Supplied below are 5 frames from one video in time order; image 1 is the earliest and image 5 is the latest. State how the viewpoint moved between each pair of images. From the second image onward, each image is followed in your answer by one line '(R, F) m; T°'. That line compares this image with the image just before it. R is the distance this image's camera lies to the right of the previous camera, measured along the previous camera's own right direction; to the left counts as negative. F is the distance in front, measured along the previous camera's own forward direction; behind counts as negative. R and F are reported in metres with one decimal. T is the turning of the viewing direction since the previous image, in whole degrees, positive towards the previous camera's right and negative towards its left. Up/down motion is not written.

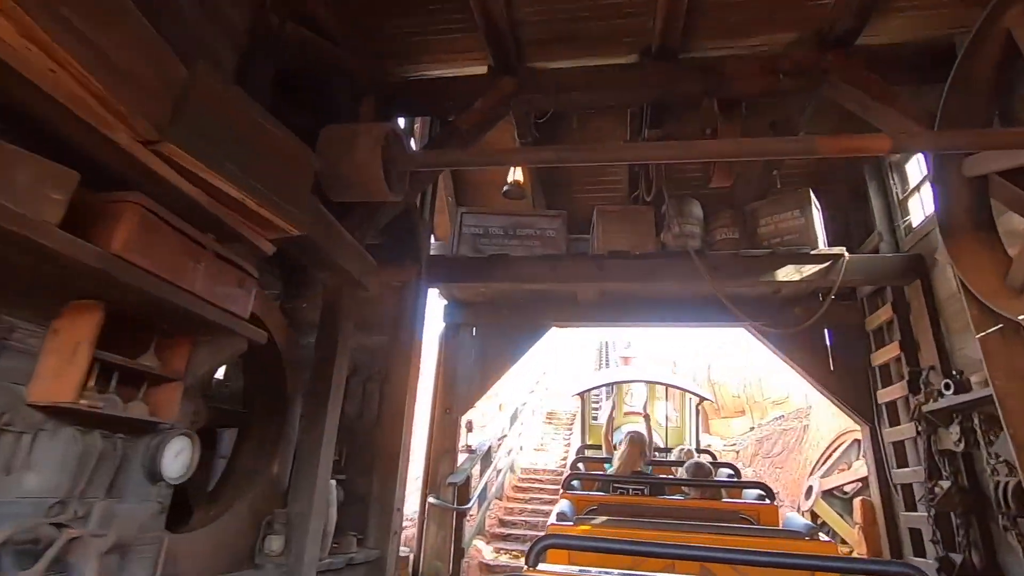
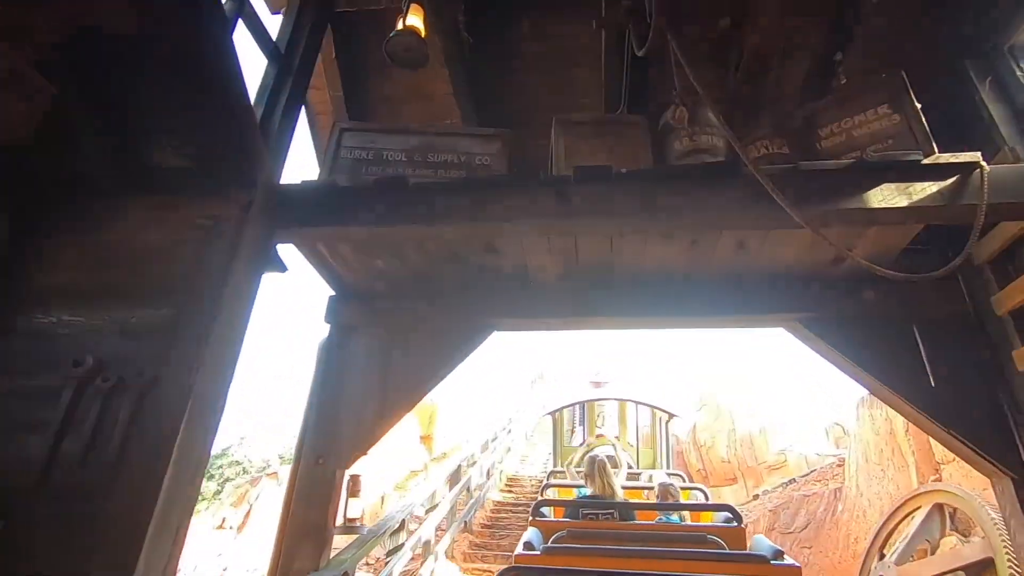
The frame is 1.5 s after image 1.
(+0.3, +1.8) m; +3°
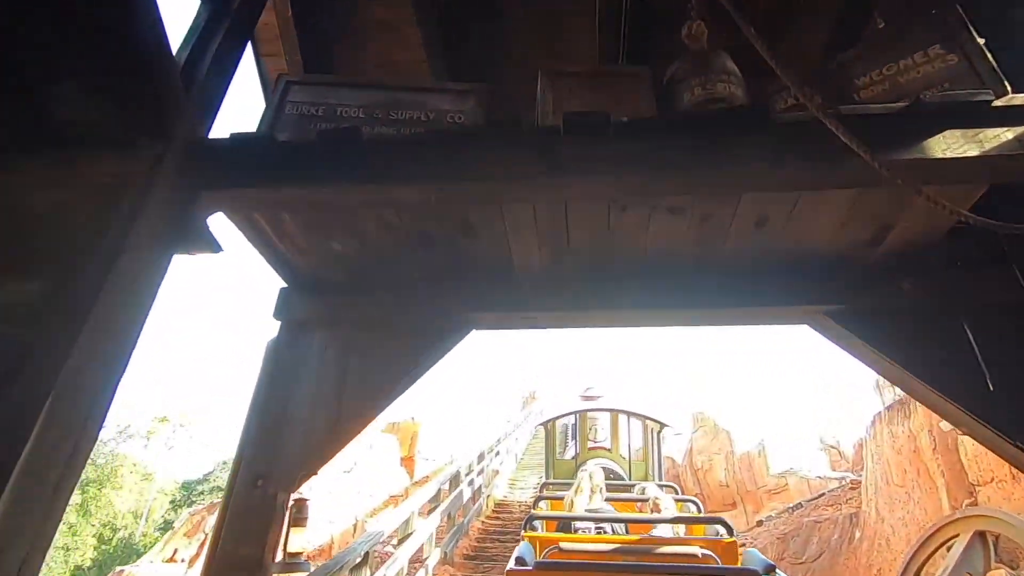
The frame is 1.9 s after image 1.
(+0.1, +0.5) m; +1°
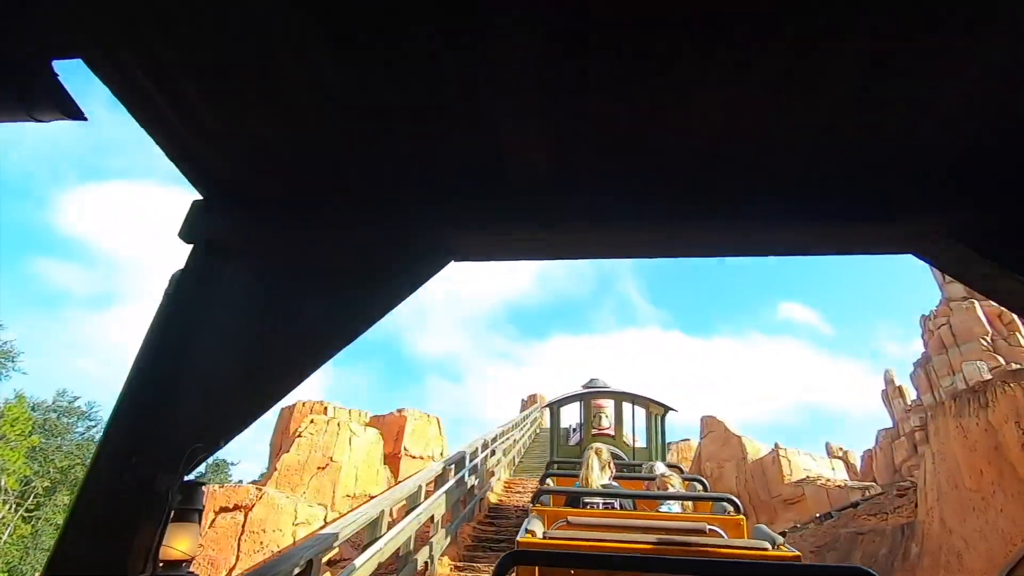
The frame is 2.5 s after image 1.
(0.0, +0.8) m; 0°
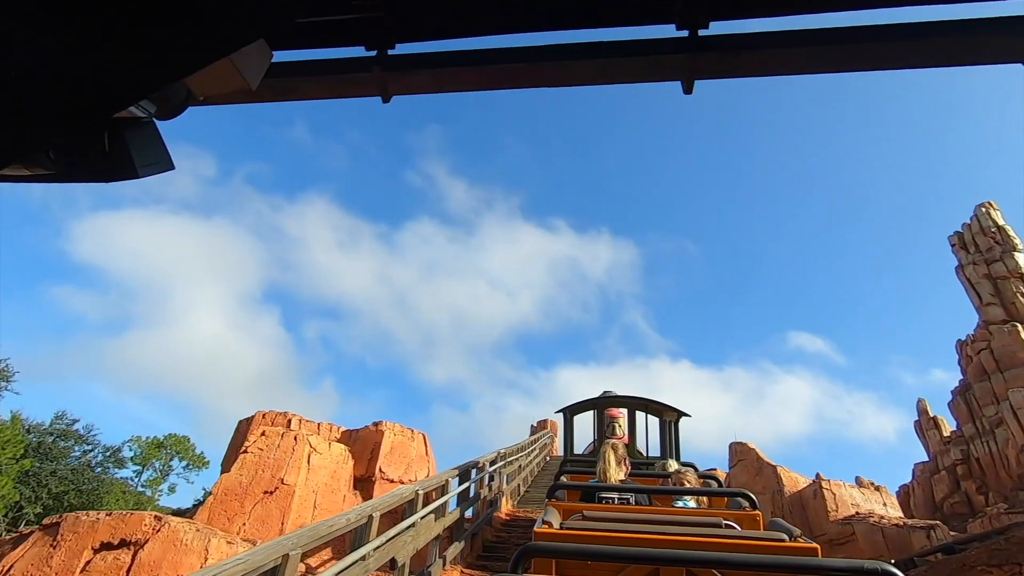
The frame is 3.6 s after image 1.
(+0.1, +1.3) m; -1°
